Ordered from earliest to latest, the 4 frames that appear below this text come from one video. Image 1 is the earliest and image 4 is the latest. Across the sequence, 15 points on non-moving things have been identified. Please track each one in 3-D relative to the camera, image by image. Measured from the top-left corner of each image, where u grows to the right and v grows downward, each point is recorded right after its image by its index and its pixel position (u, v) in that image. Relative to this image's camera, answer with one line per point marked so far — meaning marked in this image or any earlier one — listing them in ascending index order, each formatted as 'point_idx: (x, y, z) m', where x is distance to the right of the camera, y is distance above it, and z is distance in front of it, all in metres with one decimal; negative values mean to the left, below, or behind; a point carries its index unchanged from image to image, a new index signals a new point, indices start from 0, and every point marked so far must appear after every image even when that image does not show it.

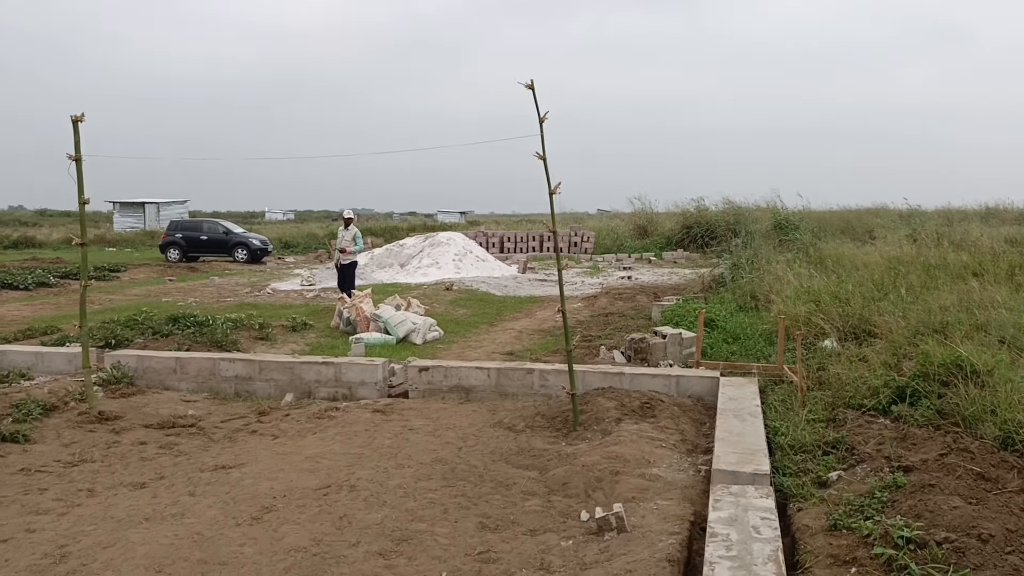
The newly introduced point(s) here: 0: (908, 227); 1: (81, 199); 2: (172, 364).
0: (+8.7, +1.4, +18.5) m
1: (-3.0, +0.6, +5.9) m
2: (-2.9, -0.6, +7.1) m
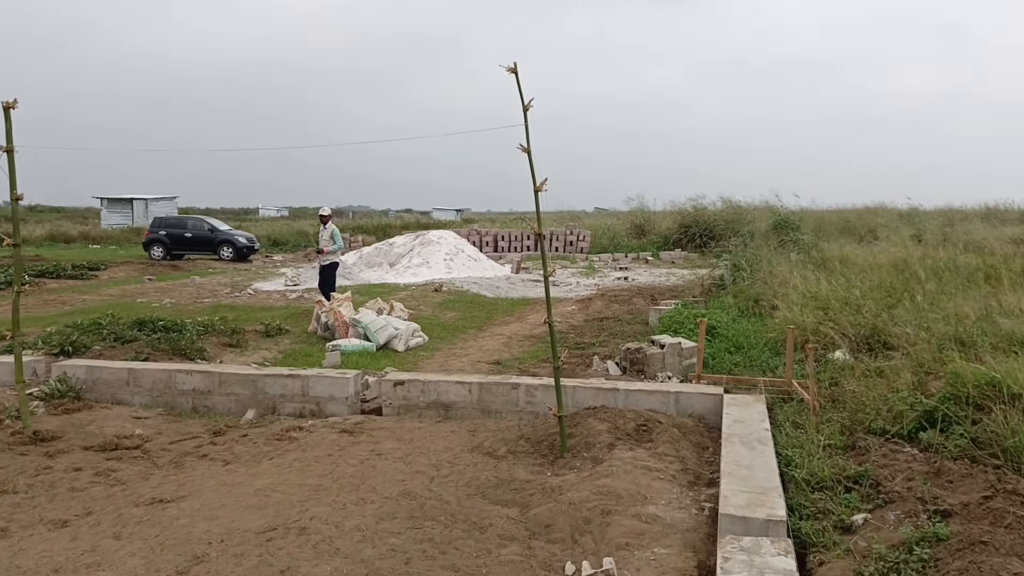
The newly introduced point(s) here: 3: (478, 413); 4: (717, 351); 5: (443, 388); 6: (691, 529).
0: (+8.5, +1.3, +17.9) m
1: (-3.1, +0.6, +5.2) m
2: (-3.0, -0.7, +6.5) m
3: (-0.3, -0.9, +6.0) m
4: (+1.9, -0.6, +7.7) m
5: (-0.5, -0.7, +6.1) m
6: (+0.8, -1.1, +3.8) m
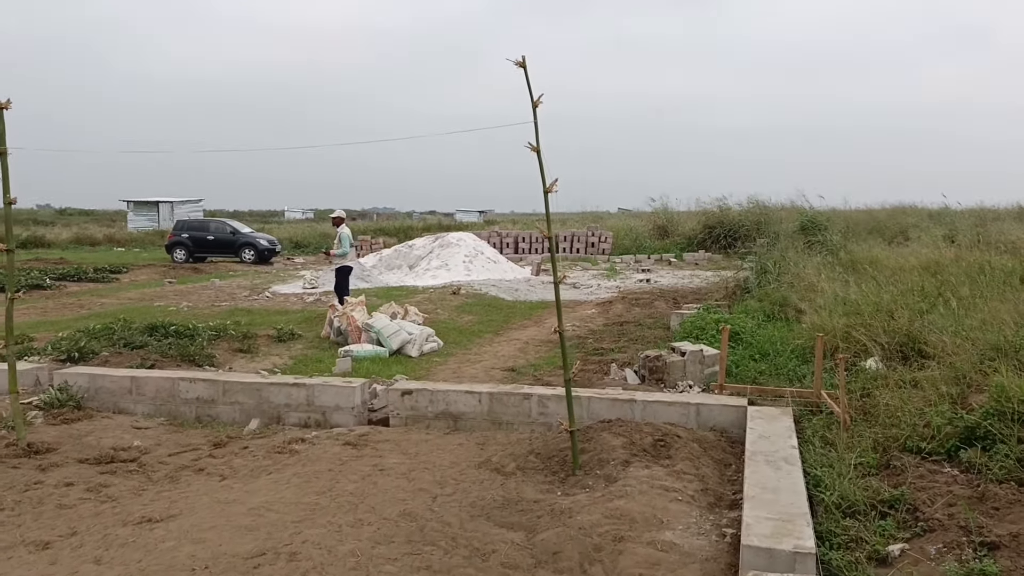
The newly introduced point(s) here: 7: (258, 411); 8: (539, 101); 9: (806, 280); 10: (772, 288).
0: (+9.0, +1.3, +17.4) m
1: (-3.1, +0.5, +5.1) m
2: (-2.9, -0.7, +6.3) m
3: (-0.2, -0.9, +5.8) m
4: (+2.0, -0.6, +7.3) m
5: (-0.4, -0.8, +5.8) m
6: (+0.8, -1.1, +3.5) m
7: (-1.9, -0.9, +6.1) m
8: (+0.1, +1.0, +4.4) m
9: (+3.5, +0.1, +10.1) m
10: (+3.4, 0.0, +10.9) m
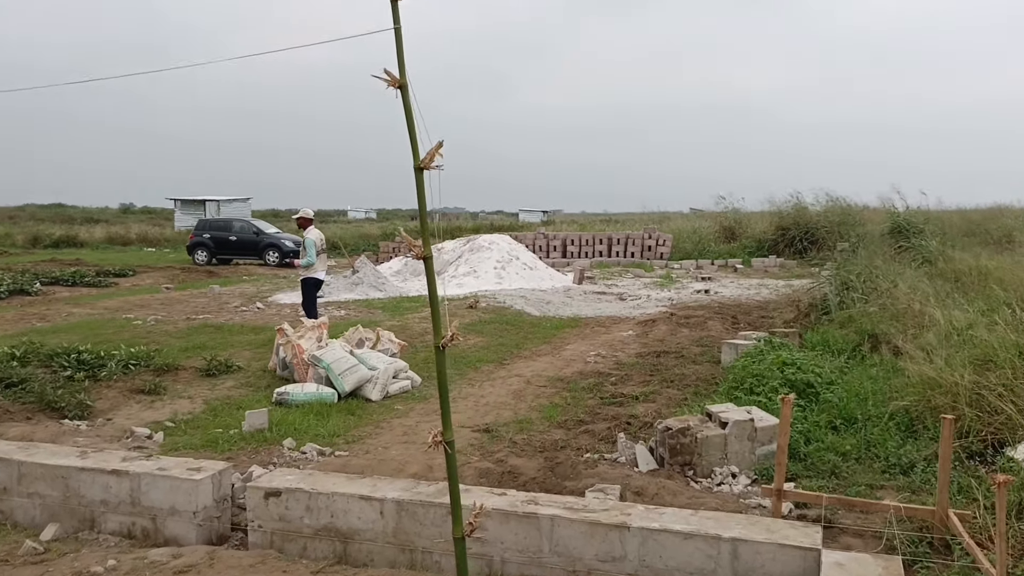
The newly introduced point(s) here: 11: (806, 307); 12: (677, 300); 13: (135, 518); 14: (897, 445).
0: (+9.6, +1.0, +14.4) m
1: (-3.4, +0.4, +3.1) m
2: (-3.2, -0.9, +4.3) m
3: (-0.5, -1.1, +3.6) m
4: (+1.8, -0.8, +5.0) m
5: (-0.8, -1.0, +3.7) m
6: (+0.3, -1.3, +1.2) m
7: (-2.2, -1.1, +4.1) m
8: (-0.3, +0.8, +2.2) m
9: (+3.5, -0.1, +7.6) m
10: (+3.4, -0.2, +8.4) m
11: (+3.5, -0.2, +10.0) m
12: (+2.7, -0.2, +14.0) m
13: (-1.8, -1.1, +4.0) m
14: (+2.1, -0.8, +4.6) m
